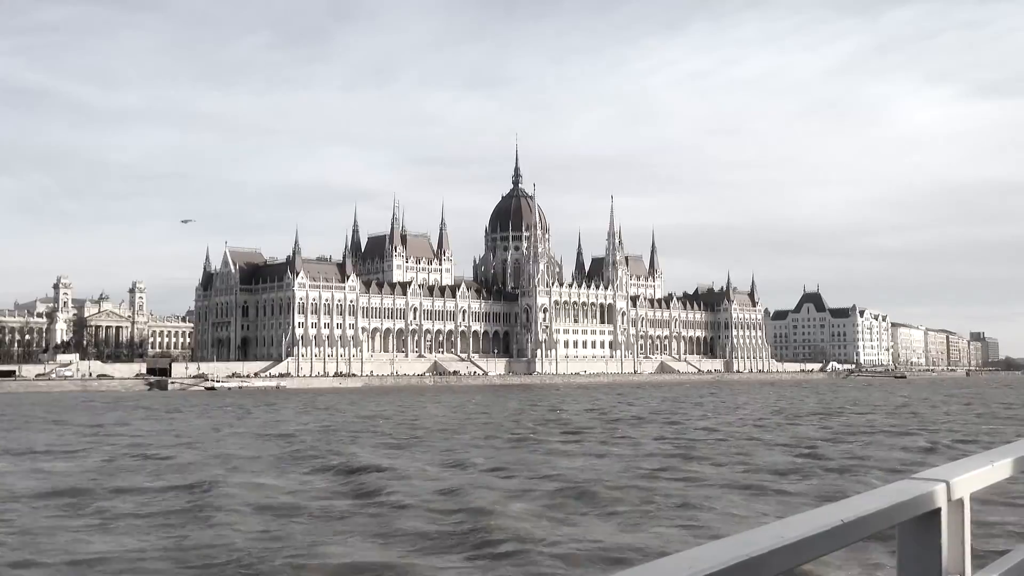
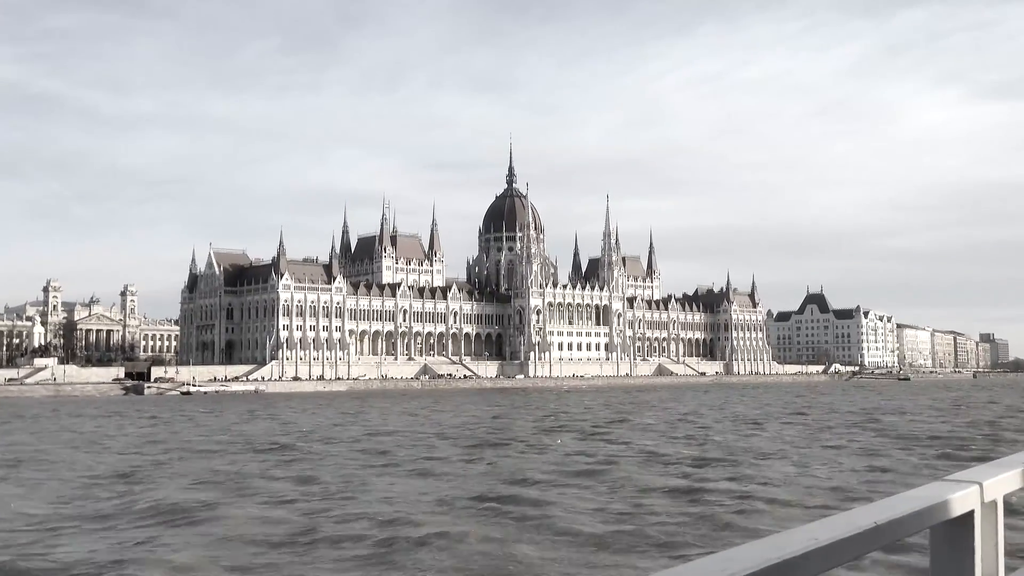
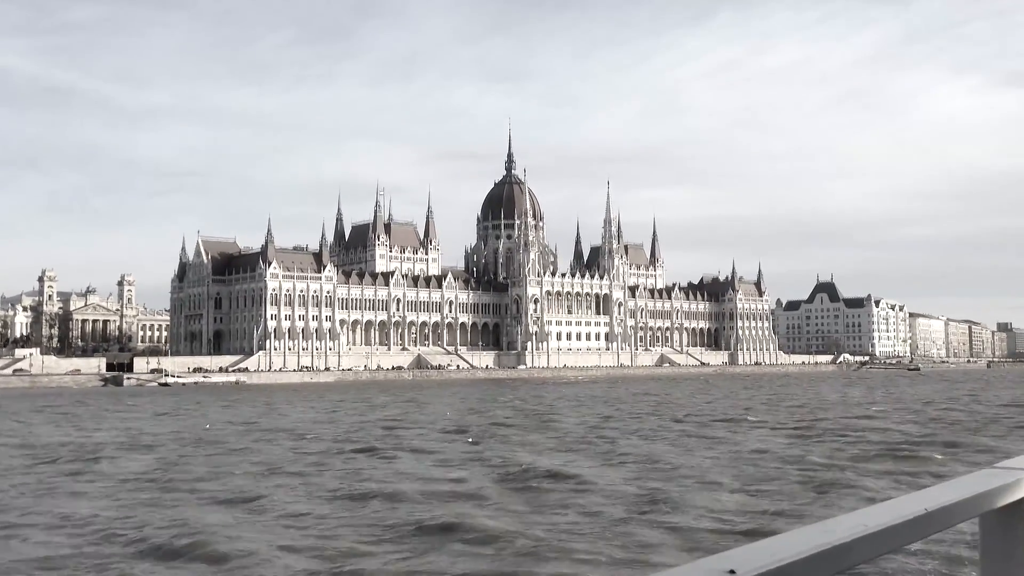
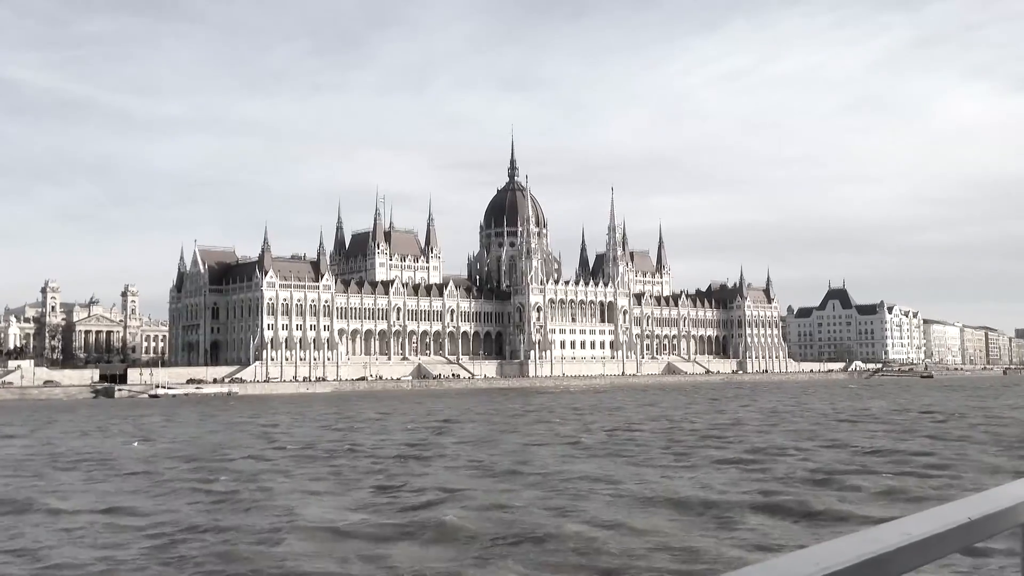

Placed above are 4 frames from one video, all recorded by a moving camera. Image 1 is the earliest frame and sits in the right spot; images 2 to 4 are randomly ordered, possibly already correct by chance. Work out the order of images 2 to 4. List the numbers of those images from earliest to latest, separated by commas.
2, 3, 4
